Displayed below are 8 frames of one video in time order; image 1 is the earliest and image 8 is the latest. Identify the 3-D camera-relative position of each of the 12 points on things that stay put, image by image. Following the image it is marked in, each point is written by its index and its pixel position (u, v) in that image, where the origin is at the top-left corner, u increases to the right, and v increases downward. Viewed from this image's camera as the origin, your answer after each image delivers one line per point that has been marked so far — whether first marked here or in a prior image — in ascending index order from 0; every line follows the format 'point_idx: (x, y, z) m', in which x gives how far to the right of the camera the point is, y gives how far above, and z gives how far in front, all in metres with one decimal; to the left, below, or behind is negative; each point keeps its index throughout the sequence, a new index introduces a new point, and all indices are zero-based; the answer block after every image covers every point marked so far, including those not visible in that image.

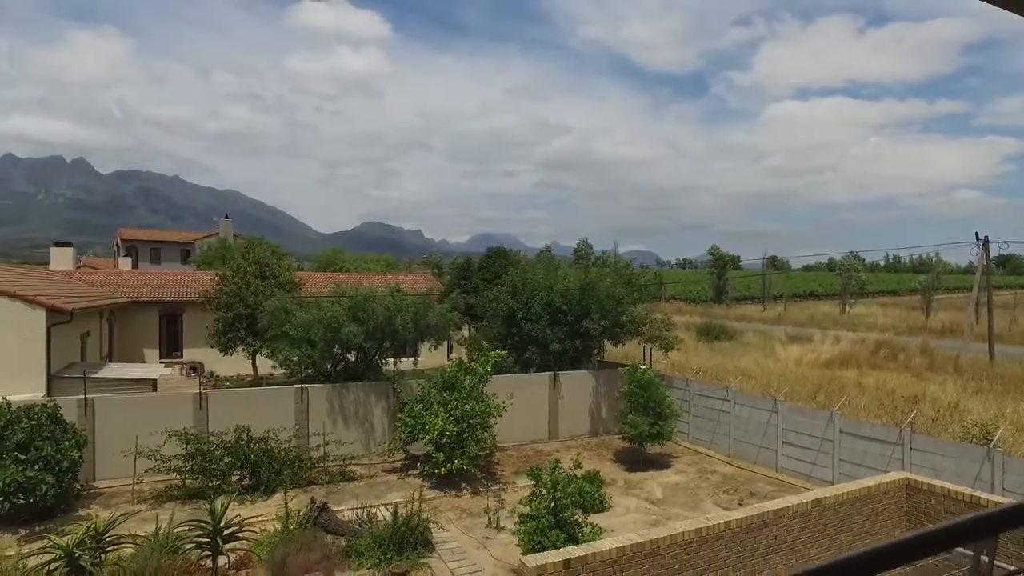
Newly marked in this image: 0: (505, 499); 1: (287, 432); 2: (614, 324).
0: (-0.1, -3.0, +9.3) m
1: (-3.7, -2.5, +11.5) m
2: (+3.0, -1.0, +17.3) m
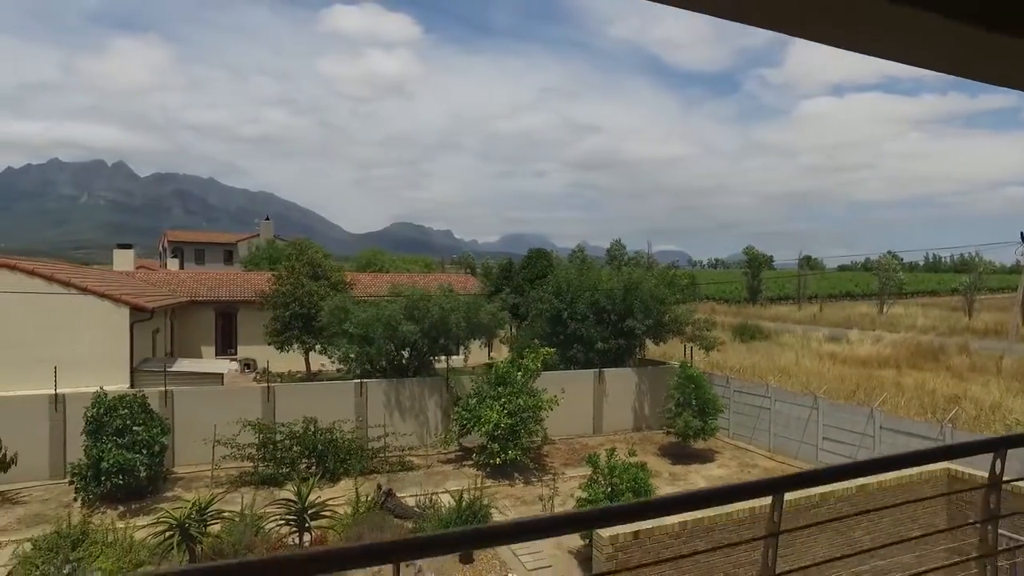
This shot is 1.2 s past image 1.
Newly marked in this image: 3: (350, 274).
0: (+0.7, -3.0, +9.8) m
1: (-2.9, -2.5, +12.2) m
2: (+4.1, -1.0, +17.7) m
3: (-4.7, +0.4, +20.3) m
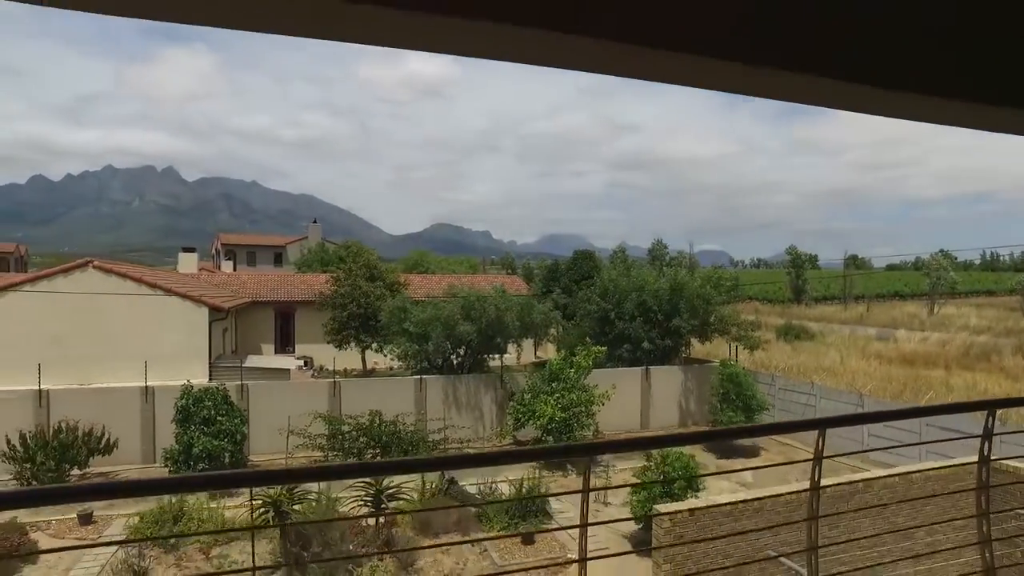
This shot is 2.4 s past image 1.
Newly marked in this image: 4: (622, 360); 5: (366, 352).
0: (+1.5, -3.0, +10.3) m
1: (-1.9, -2.5, +12.9) m
2: (+5.4, -1.0, +18.0) m
3: (-3.2, +0.4, +21.1) m
4: (+3.3, -1.9, +17.8) m
5: (-4.2, -1.8, +18.7) m
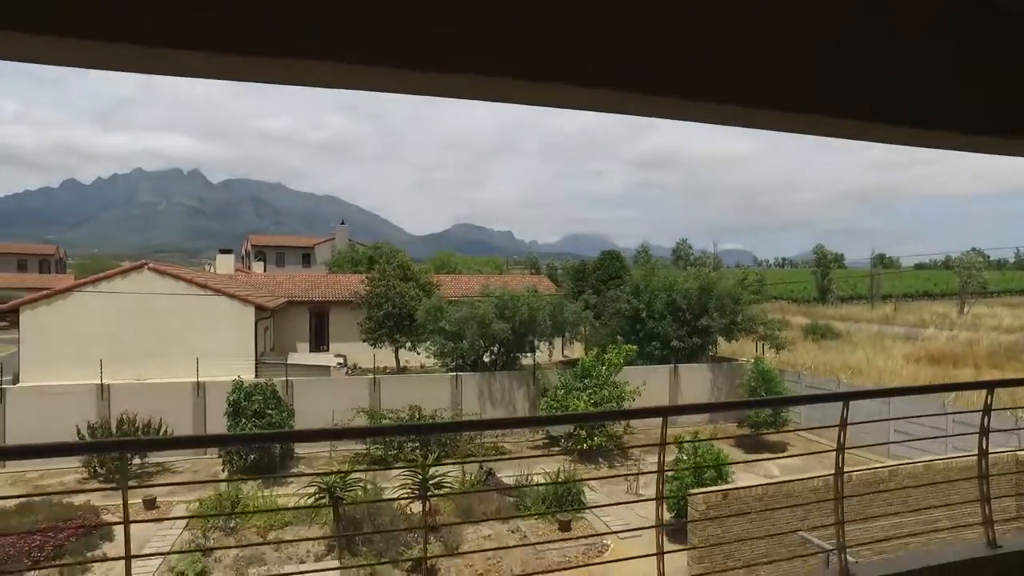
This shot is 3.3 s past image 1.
0: (+2.1, -3.0, +10.7) m
1: (-1.2, -2.5, +13.4) m
2: (+6.2, -1.0, +18.3) m
3: (-2.3, +0.4, +21.6) m
4: (+4.1, -1.9, +18.2) m
5: (-3.3, -1.9, +19.3) m
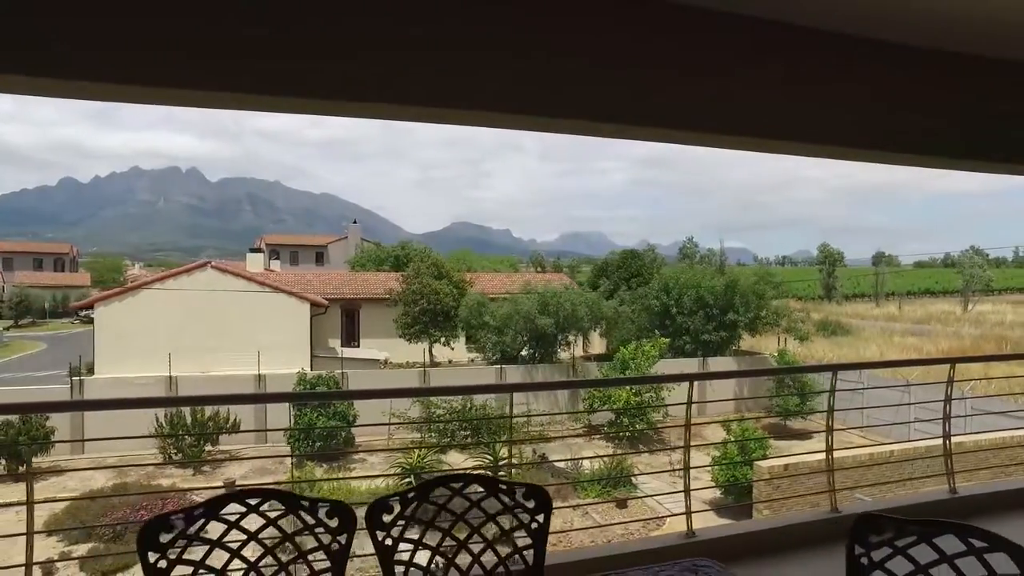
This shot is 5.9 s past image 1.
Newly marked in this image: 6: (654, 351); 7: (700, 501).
0: (+3.0, -3.0, +11.5) m
1: (-0.3, -2.5, +14.2) m
2: (+7.1, -0.9, +19.1) m
3: (-1.4, +0.4, +22.4) m
4: (+5.0, -1.8, +19.0) m
5: (-2.5, -1.8, +20.1) m
6: (+3.6, -1.5, +16.2) m
7: (+2.8, -3.2, +9.6) m
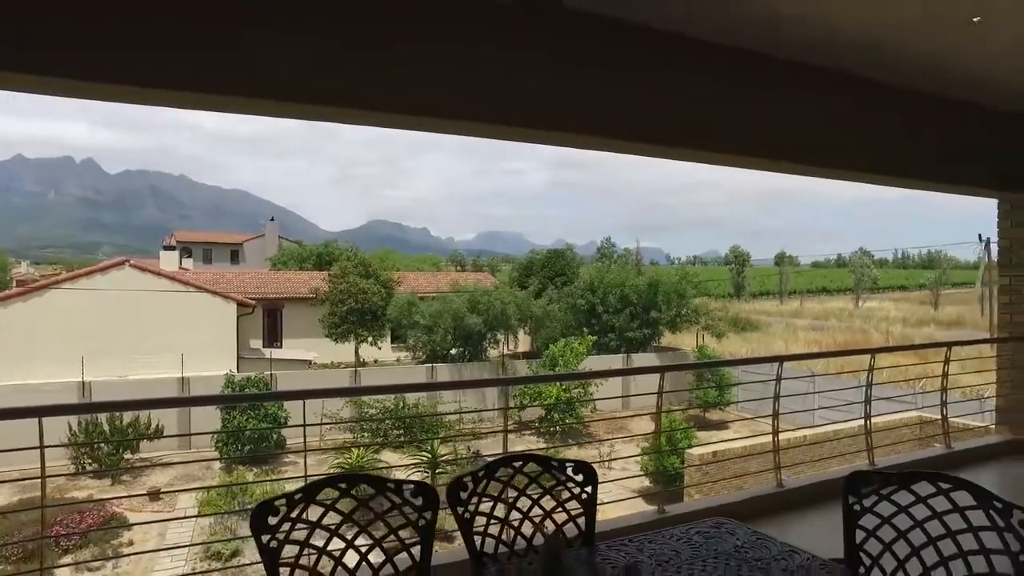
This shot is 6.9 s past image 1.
0: (+1.8, -3.0, +12.0) m
1: (-1.8, -2.5, +14.3) m
2: (+5.0, -0.9, +20.0) m
3: (-3.9, +0.5, +22.3) m
4: (+2.9, -1.8, +19.6) m
5: (-4.7, -1.8, +19.9) m
6: (+1.9, -1.5, +16.7) m
7: (+1.9, -3.2, +10.1) m
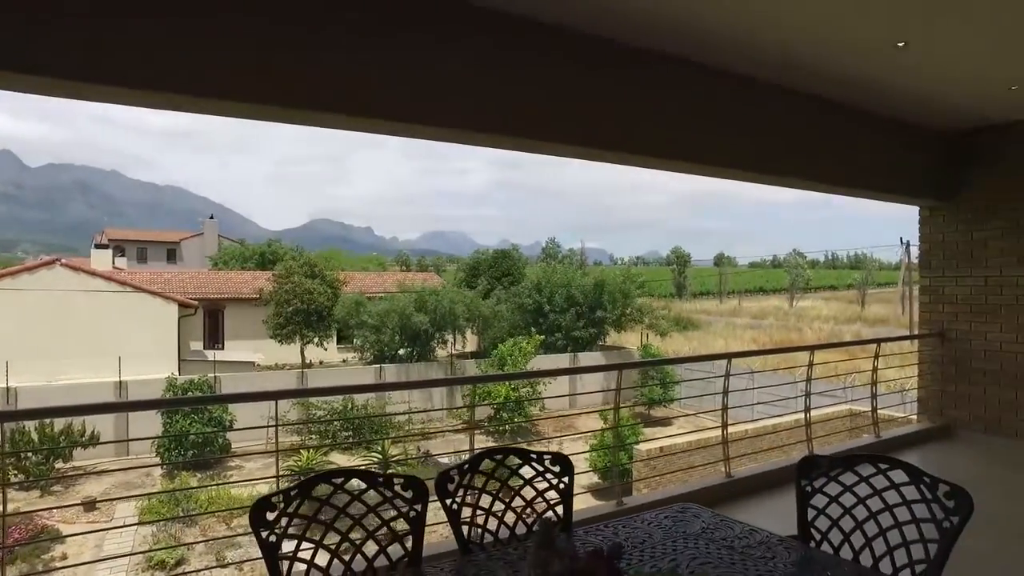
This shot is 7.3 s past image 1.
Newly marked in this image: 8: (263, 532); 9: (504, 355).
0: (+0.9, -3.0, +12.2) m
1: (-2.9, -2.5, +14.2) m
2: (+3.4, -0.9, +20.4) m
3: (-5.7, +0.5, +22.0) m
4: (+1.3, -1.8, +19.9) m
5: (-6.2, -1.8, +19.5) m
6: (+0.6, -1.5, +16.9) m
7: (+1.1, -3.2, +10.3) m
8: (-0.5, -0.5, +1.3) m
9: (-0.2, -1.7, +15.9) m
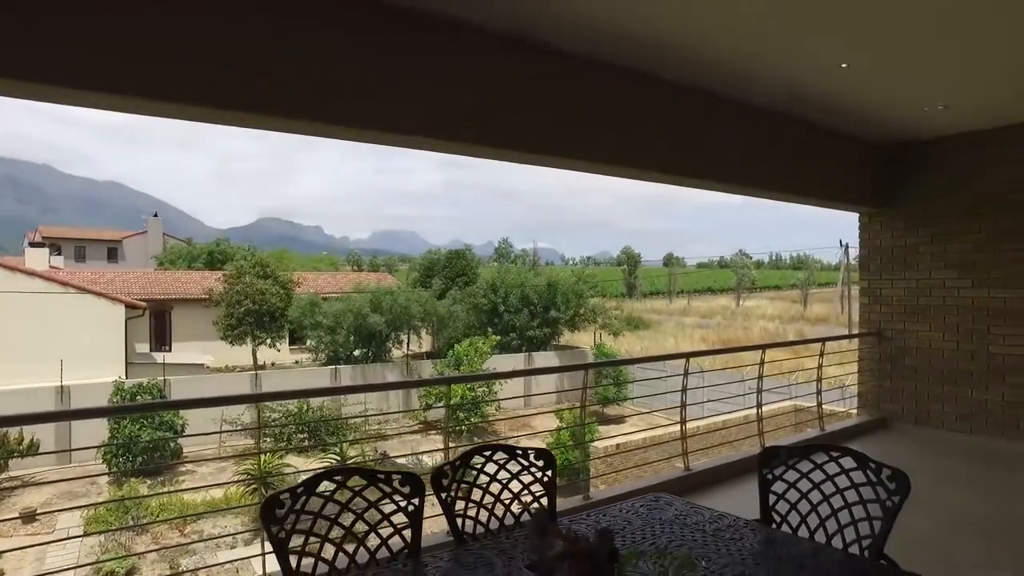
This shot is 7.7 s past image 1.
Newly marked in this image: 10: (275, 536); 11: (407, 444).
0: (+0.1, -3.0, +12.4) m
1: (-3.8, -2.5, +14.0) m
2: (+2.0, -0.9, +20.8) m
3: (-7.1, +0.4, +21.6) m
4: (0.0, -1.8, +20.1) m
5: (-7.5, -1.8, +19.1) m
6: (-0.6, -1.5, +17.0) m
7: (+0.4, -3.2, +10.5) m
8: (-0.5, -0.5, +1.4) m
9: (-1.2, -1.7, +16.0) m
10: (-0.5, -0.5, +1.4) m
11: (-2.0, -3.1, +12.7) m
